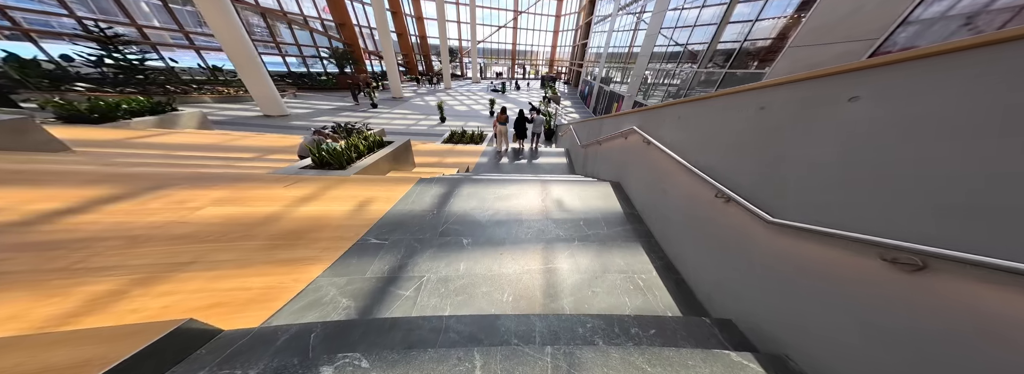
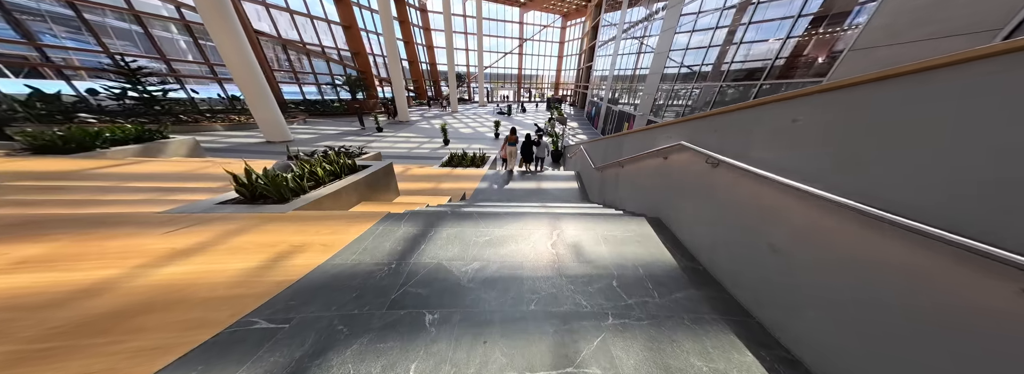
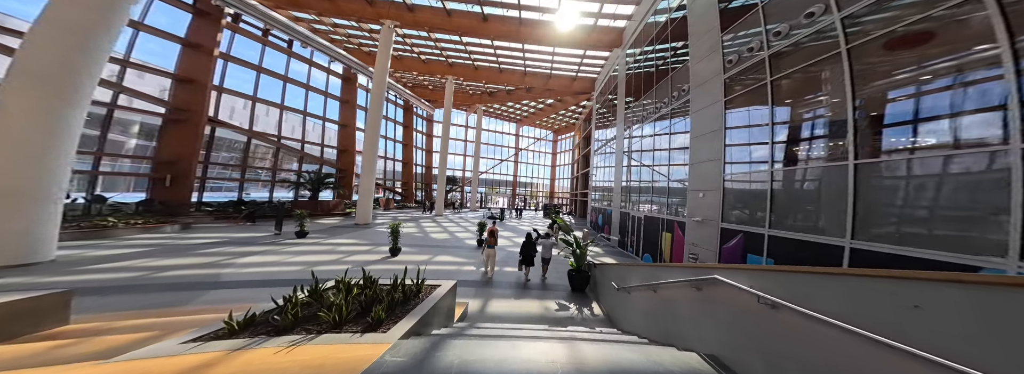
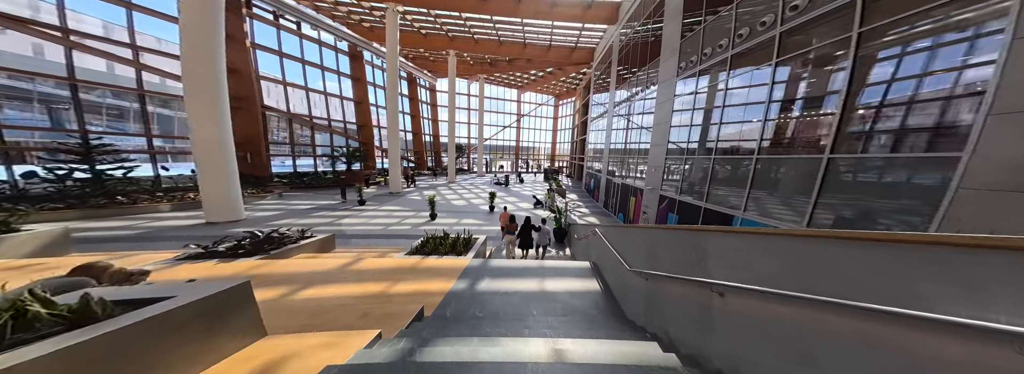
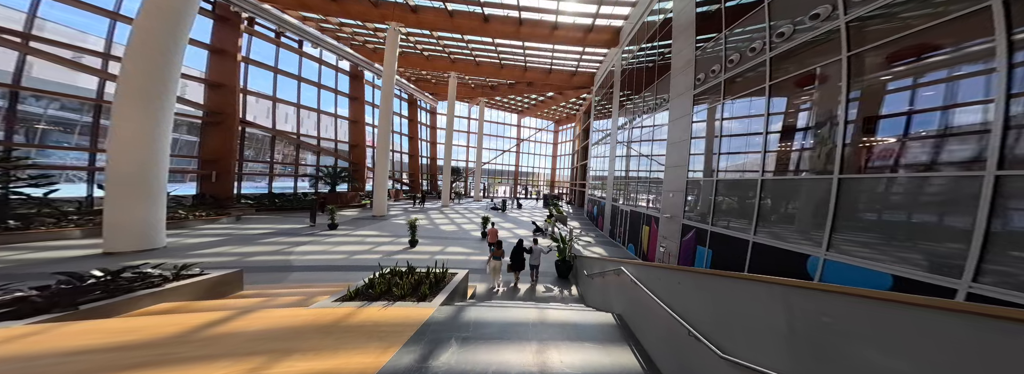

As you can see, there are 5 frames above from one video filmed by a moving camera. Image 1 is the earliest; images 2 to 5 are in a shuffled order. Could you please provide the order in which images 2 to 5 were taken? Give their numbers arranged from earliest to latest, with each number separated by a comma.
2, 4, 5, 3
